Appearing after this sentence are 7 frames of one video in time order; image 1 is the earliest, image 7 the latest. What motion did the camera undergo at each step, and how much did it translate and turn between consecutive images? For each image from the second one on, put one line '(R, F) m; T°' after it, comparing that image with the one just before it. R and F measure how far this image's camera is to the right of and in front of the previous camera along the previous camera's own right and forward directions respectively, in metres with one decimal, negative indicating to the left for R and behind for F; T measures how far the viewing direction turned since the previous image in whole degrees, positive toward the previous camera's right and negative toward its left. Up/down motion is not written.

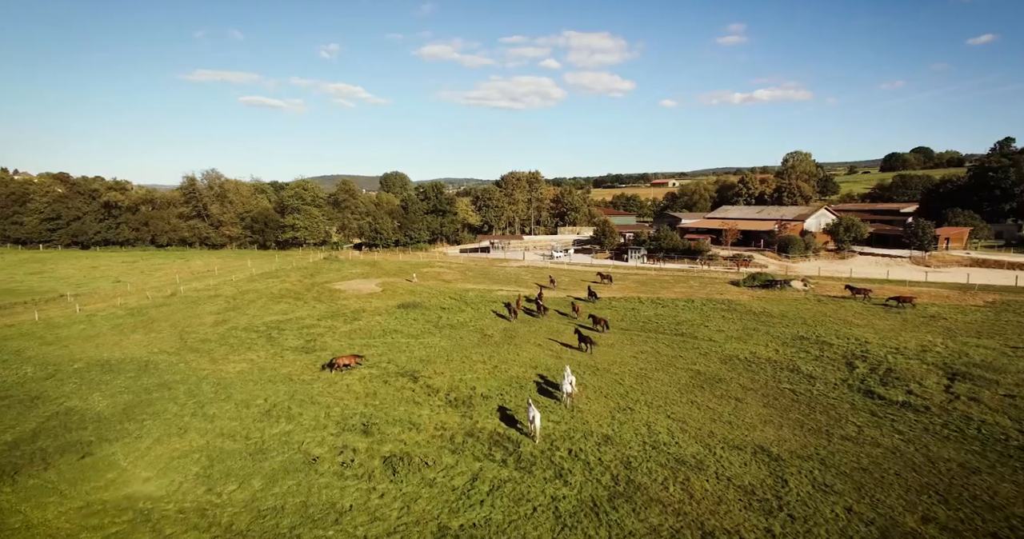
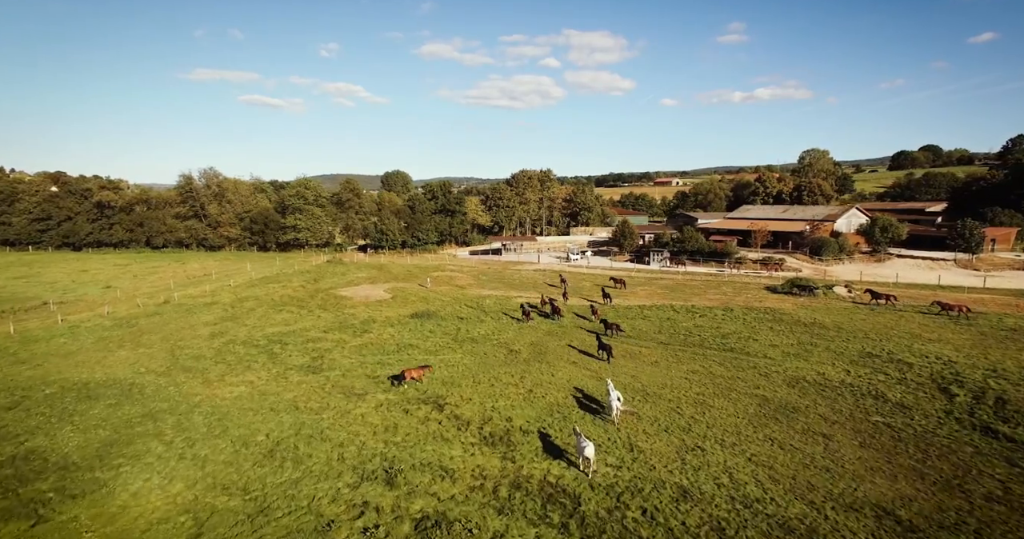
(-1.5, +3.4) m; 0°
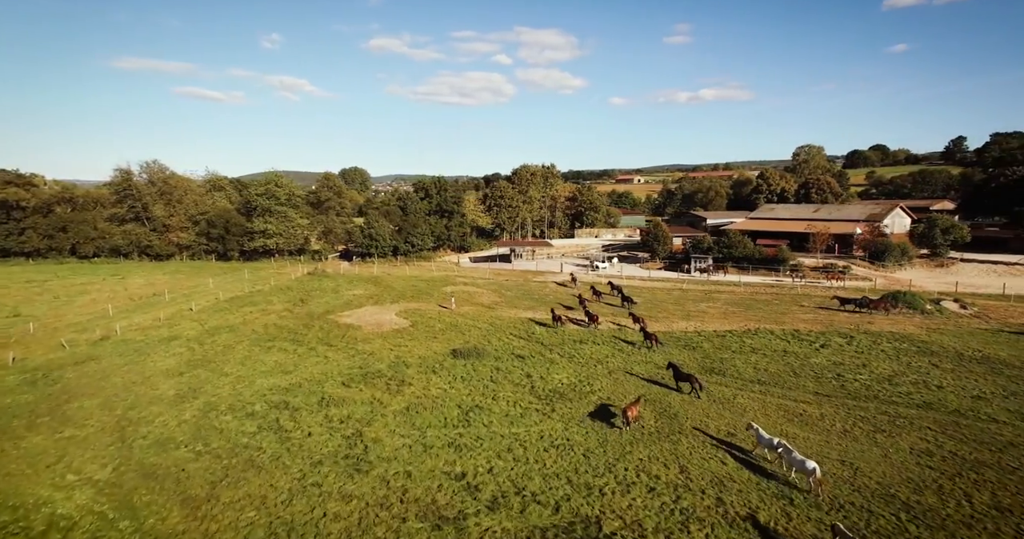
(-6.2, +9.3) m; +5°
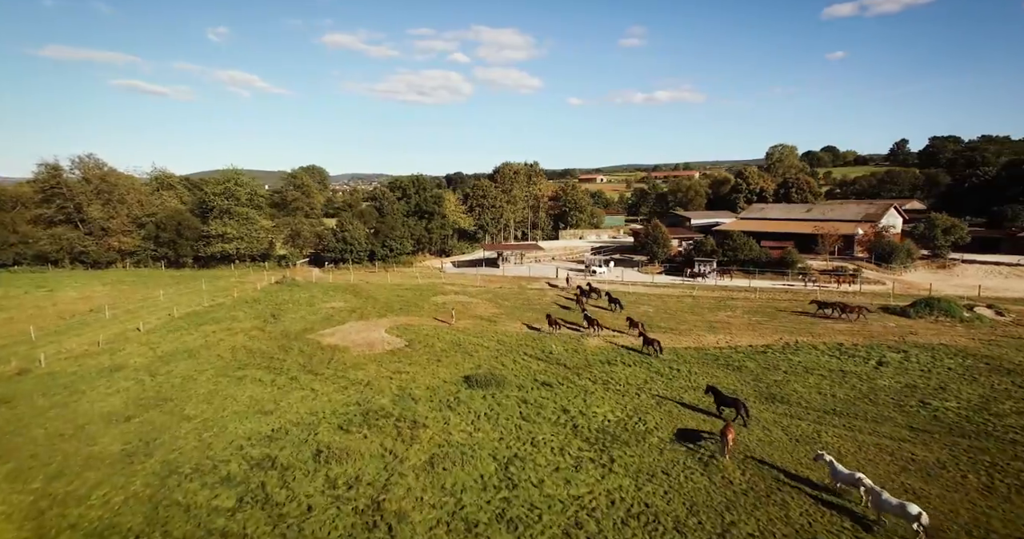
(-2.8, +4.6) m; +4°
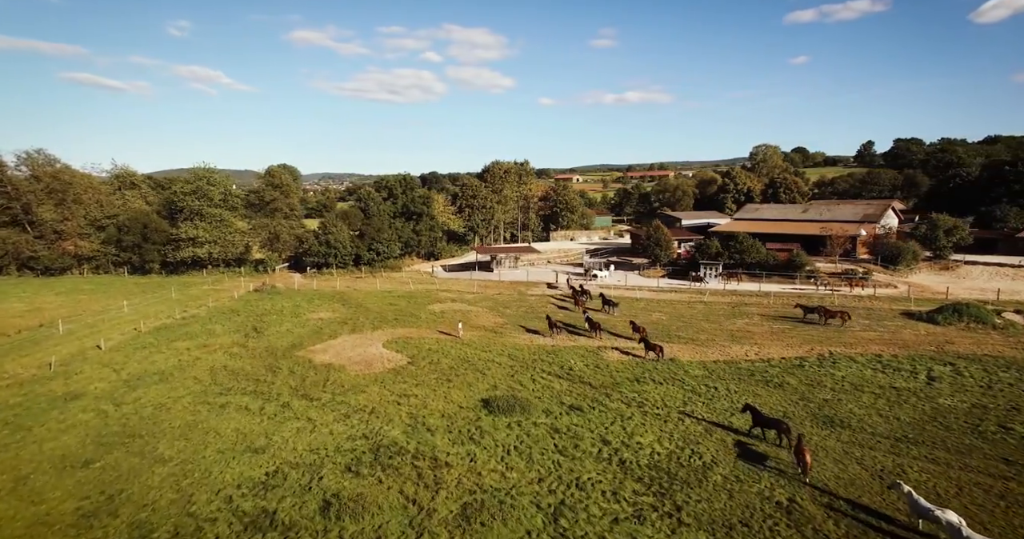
(-2.0, +3.0) m; +3°
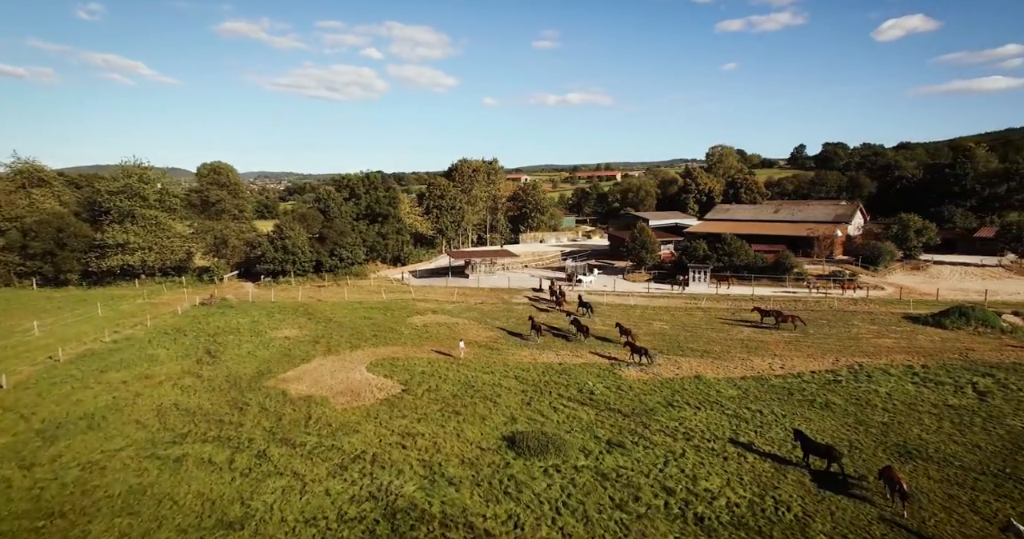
(-2.8, +3.7) m; +6°
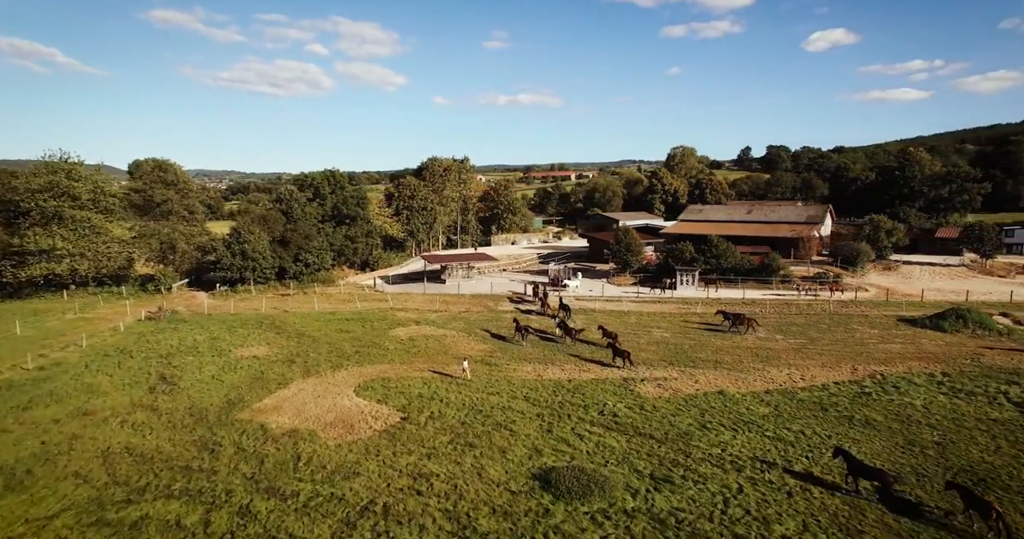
(-2.3, +2.8) m; +5°
